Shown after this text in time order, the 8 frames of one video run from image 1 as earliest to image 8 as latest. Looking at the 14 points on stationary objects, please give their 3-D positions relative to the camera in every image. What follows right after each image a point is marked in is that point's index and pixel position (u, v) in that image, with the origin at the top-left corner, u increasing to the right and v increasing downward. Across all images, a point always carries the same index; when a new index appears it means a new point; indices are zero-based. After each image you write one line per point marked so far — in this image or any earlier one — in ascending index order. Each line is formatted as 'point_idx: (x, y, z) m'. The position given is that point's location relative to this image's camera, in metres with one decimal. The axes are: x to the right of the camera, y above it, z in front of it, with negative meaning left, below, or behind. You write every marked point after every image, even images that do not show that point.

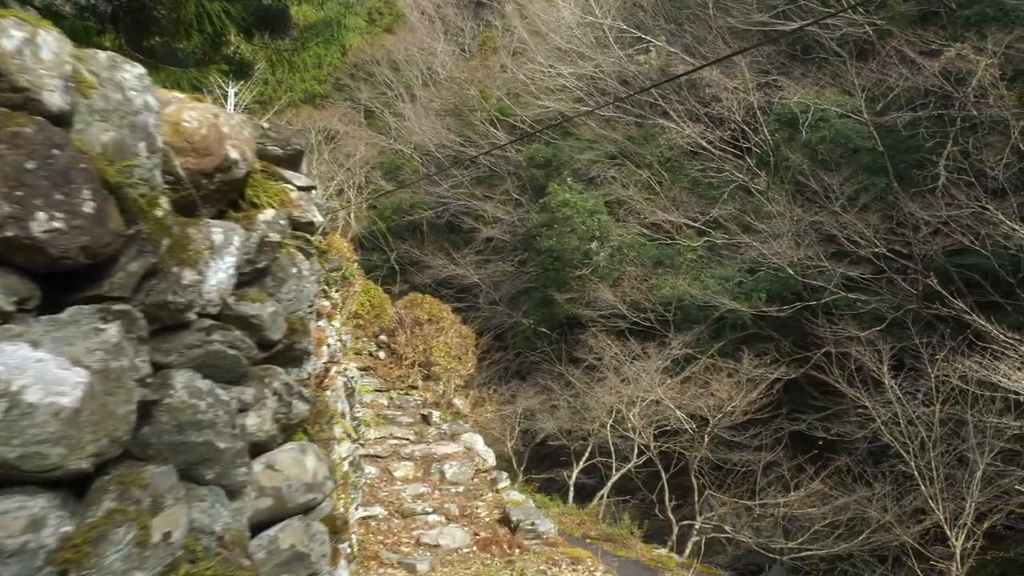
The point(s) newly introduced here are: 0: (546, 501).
0: (+0.3, -2.2, +9.3) m
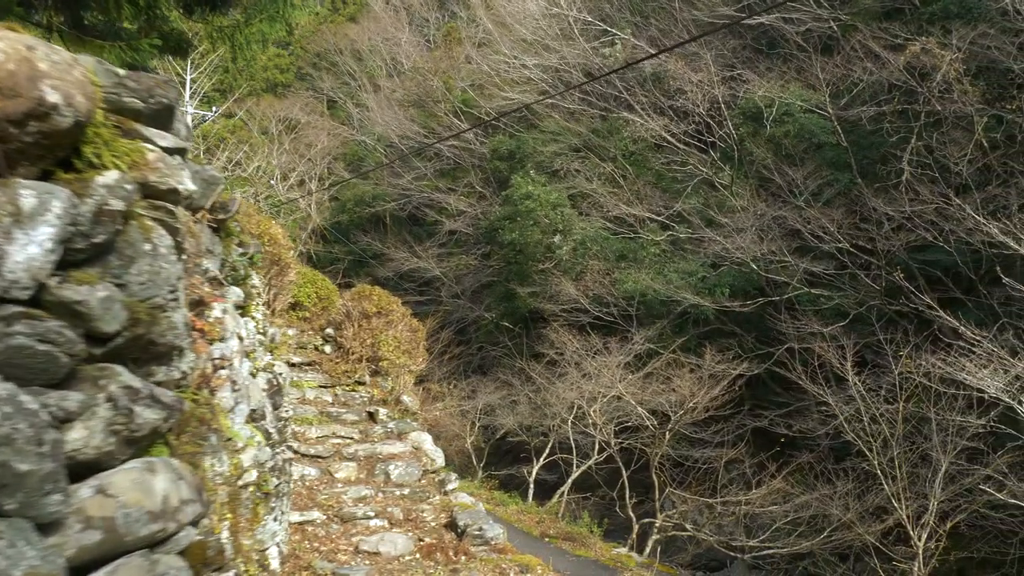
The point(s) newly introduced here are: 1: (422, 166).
0: (-0.1, -2.2, +9.2) m
1: (-1.7, +2.3, +16.8) m
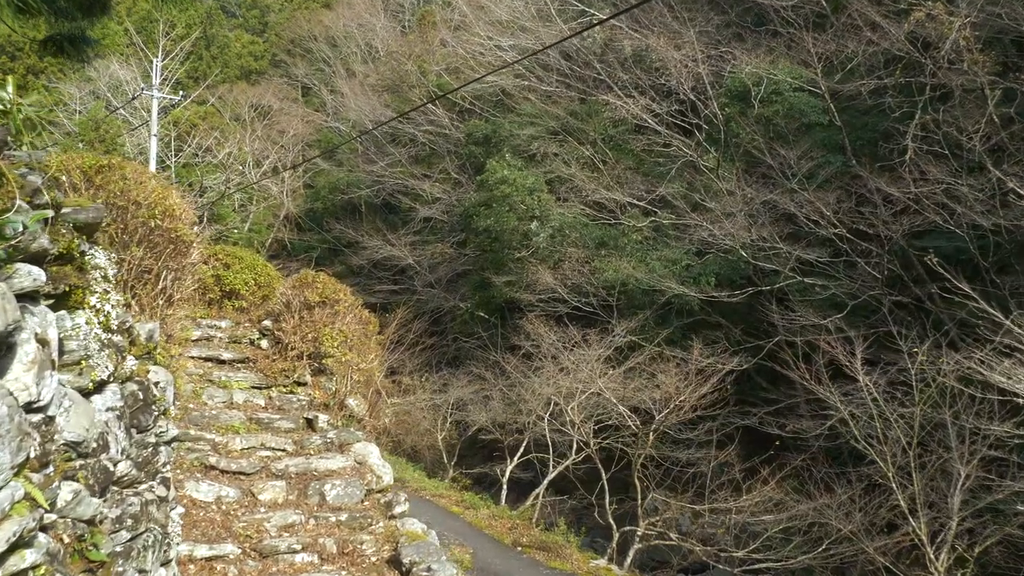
0: (-0.4, -2.1, +8.6) m
1: (-2.1, +2.5, +16.1) m
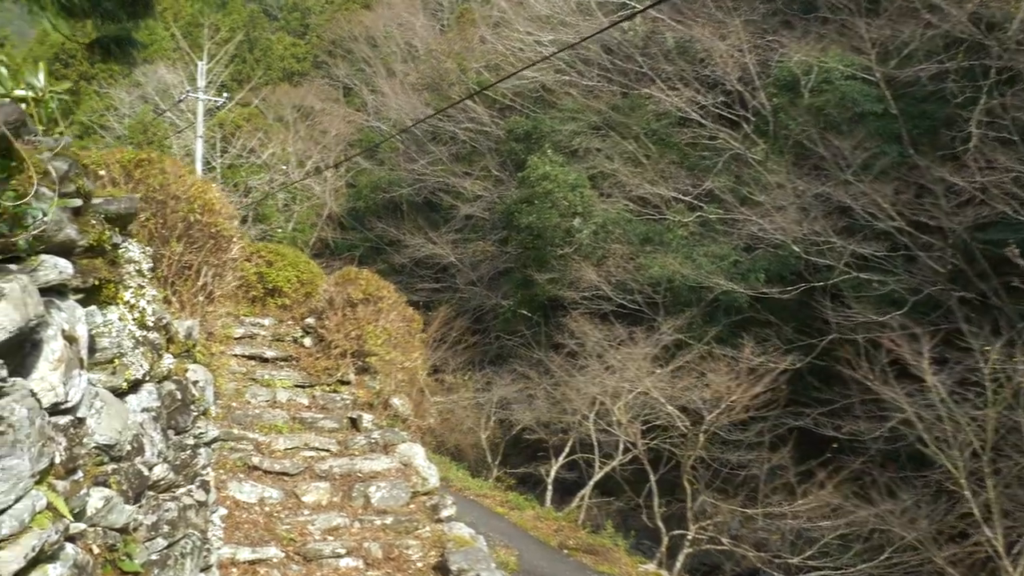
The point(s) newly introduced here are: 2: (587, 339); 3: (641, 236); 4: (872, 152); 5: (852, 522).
0: (+0.1, -2.0, +8.5) m
1: (-1.4, +2.5, +16.1) m
2: (+0.8, -0.5, +9.2) m
3: (+1.6, +0.6, +10.8) m
4: (+3.6, +1.4, +8.9) m
5: (+2.6, -1.8, +6.8) m
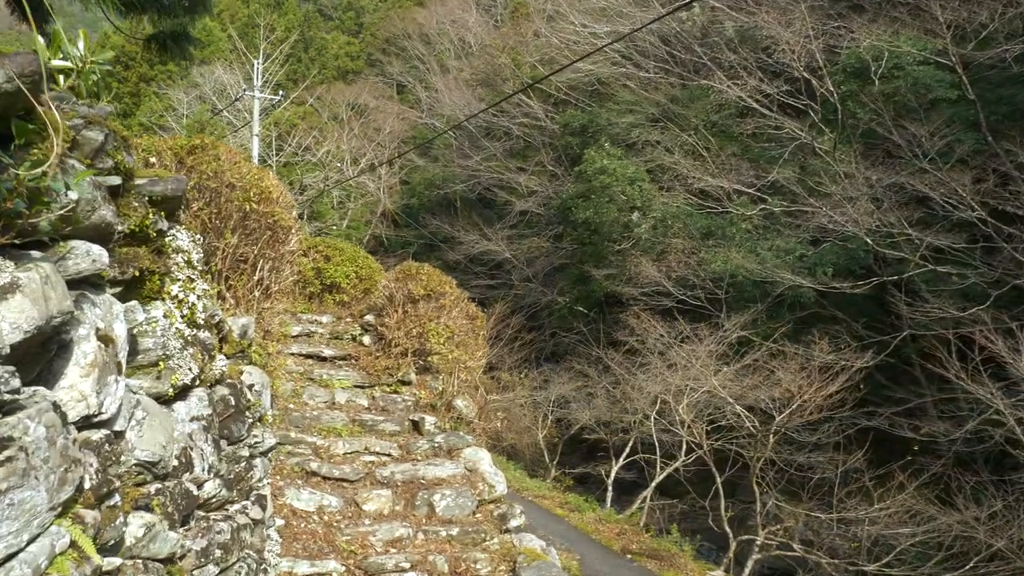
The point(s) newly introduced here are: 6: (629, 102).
0: (+0.6, -2.0, +8.3) m
1: (-0.4, +2.6, +15.9) m
2: (+1.4, -0.5, +8.9) m
3: (+2.3, +0.7, +10.5) m
4: (+4.2, +1.4, +8.5) m
5: (+3.0, -1.7, +6.4) m
6: (+1.7, +2.7, +13.0) m
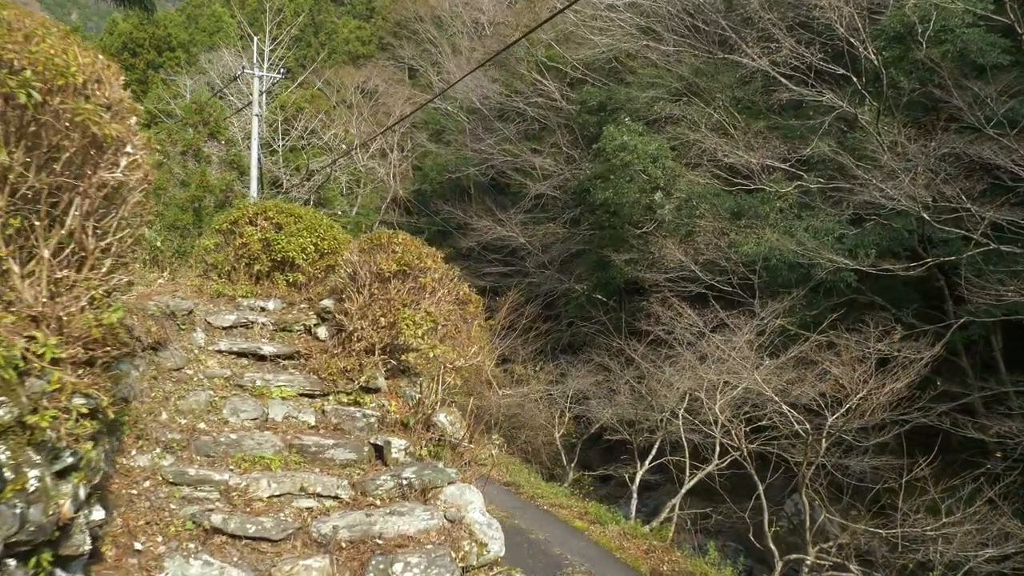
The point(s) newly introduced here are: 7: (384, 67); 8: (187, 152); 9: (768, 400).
0: (+0.7, -1.9, +7.4) m
1: (-0.2, +2.8, +15.0) m
2: (+1.5, -0.3, +7.9) m
3: (+2.4, +0.9, +9.5) m
4: (+4.3, +1.6, +7.5) m
5: (+3.1, -1.6, +5.5) m
6: (+1.9, +2.9, +12.0) m
7: (-2.8, +4.9, +19.3) m
8: (-5.3, +2.3, +14.7) m
9: (+1.9, -0.9, +6.7) m
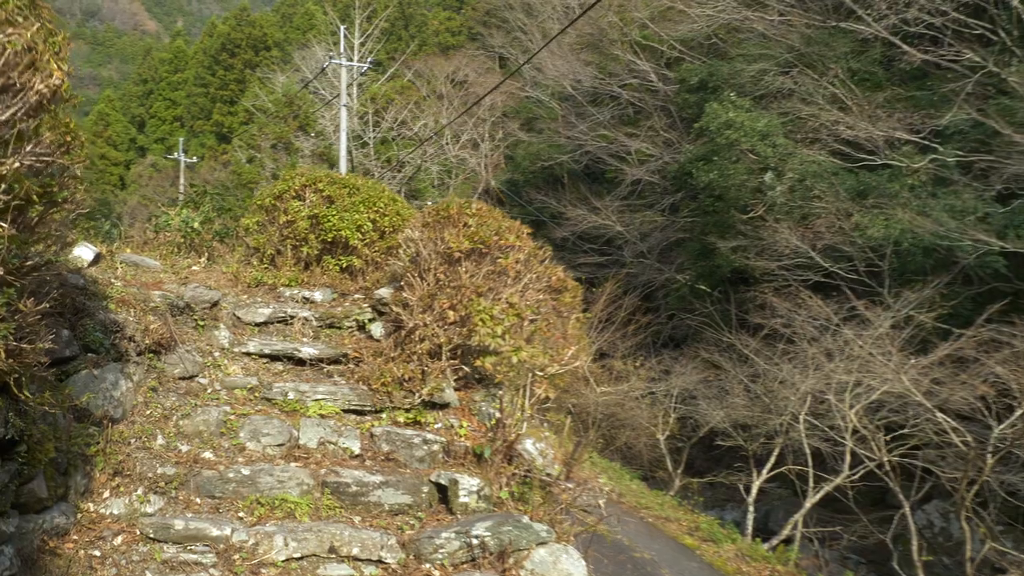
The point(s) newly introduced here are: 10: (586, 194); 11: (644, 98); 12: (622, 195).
0: (+1.5, -1.8, +6.6) m
1: (+1.4, +2.9, +14.3) m
2: (+2.3, -0.2, +7.1) m
3: (+3.3, +1.0, +8.5) m
4: (+5.0, +1.7, +6.3) m
5: (+3.6, -1.5, +4.5) m
6: (+3.1, +3.1, +11.1) m
7: (-0.9, +5.1, +18.8) m
8: (-3.8, +2.4, +14.5) m
9: (+2.6, -0.8, +5.9) m
10: (+1.1, +1.5, +14.0) m
11: (+2.0, +3.0, +13.4) m
12: (+1.6, +1.4, +13.2) m
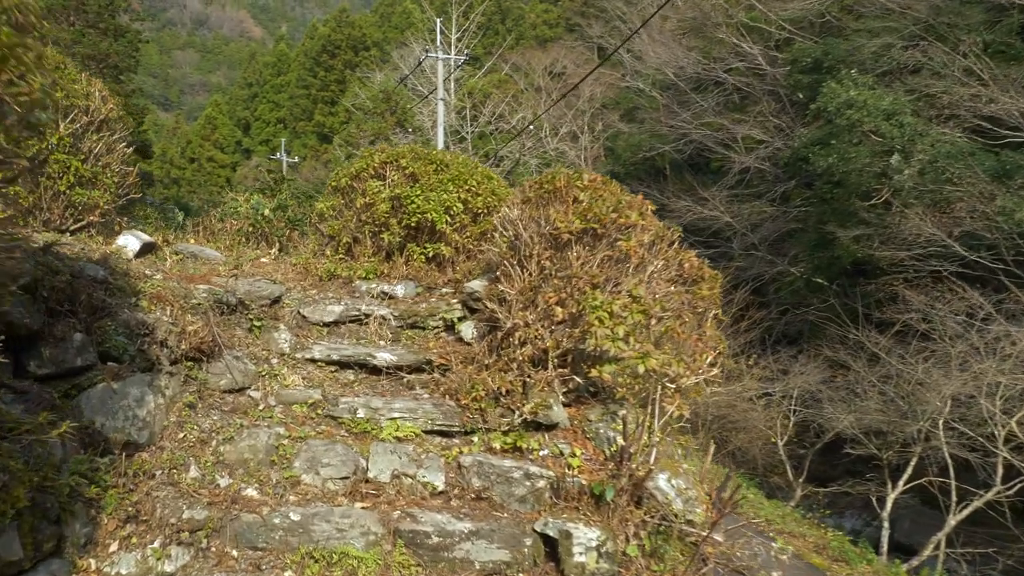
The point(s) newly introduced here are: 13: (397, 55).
0: (+2.2, -1.7, +6.0) m
1: (+2.9, +3.0, +13.6) m
2: (+3.1, -0.2, +6.4) m
3: (+4.2, +1.1, +7.7) m
4: (+5.6, +1.8, +5.3) m
5: (+4.1, -1.5, +3.6) m
6: (+4.3, +3.1, +10.2) m
7: (+1.2, +5.2, +18.4) m
8: (-2.2, +2.4, +14.4) m
9: (+3.2, -0.7, +5.1) m
10: (+2.7, +1.6, +13.4) m
11: (+3.5, +3.1, +12.7) m
12: (+3.1, +1.5, +12.5) m
13: (-2.4, +4.8, +18.2) m
